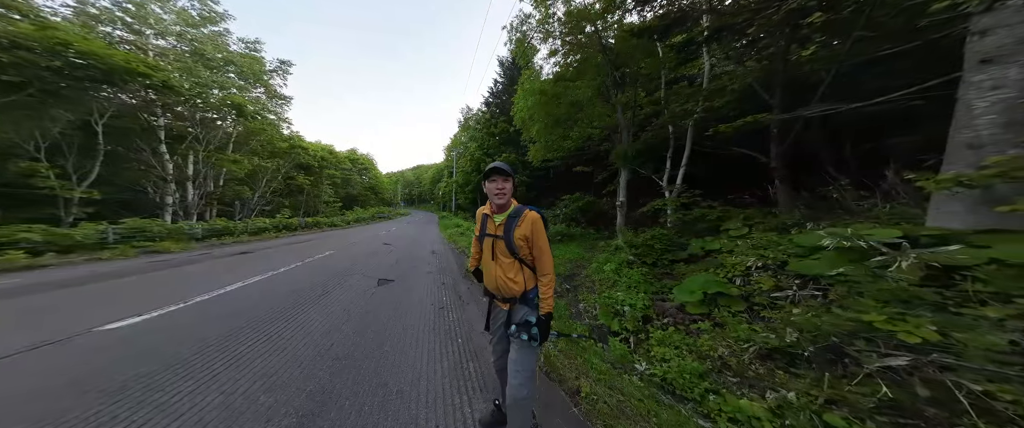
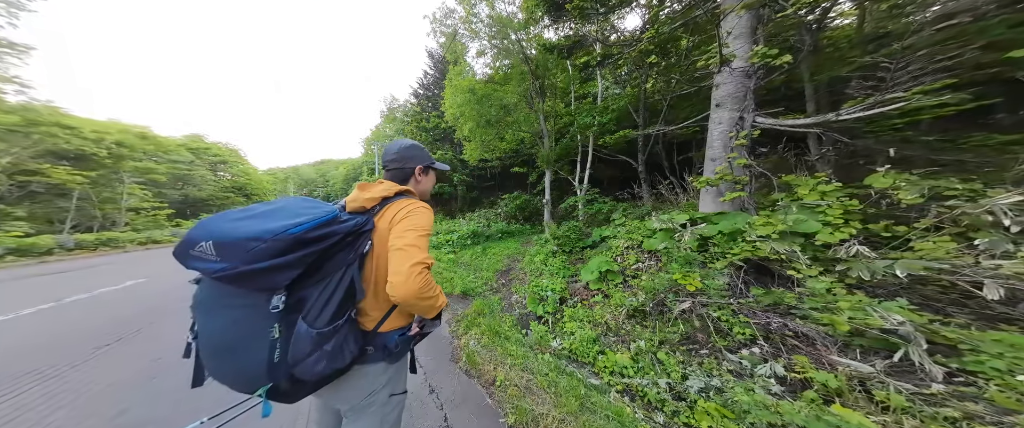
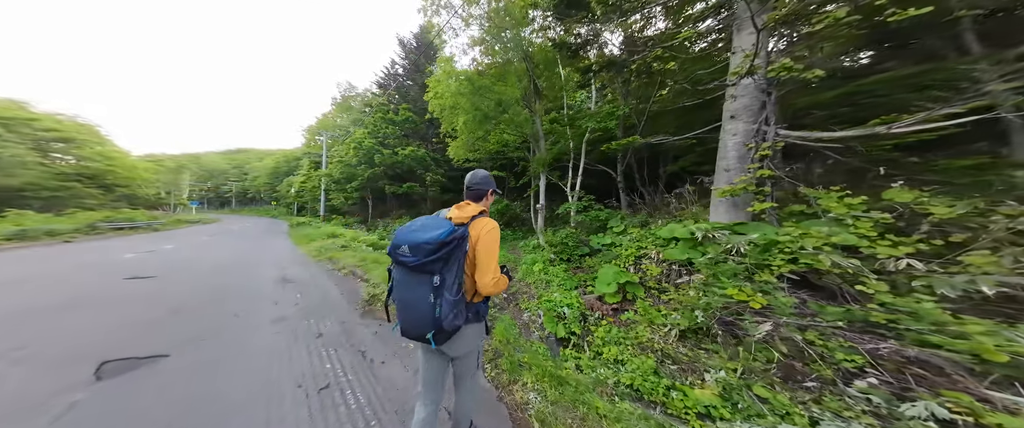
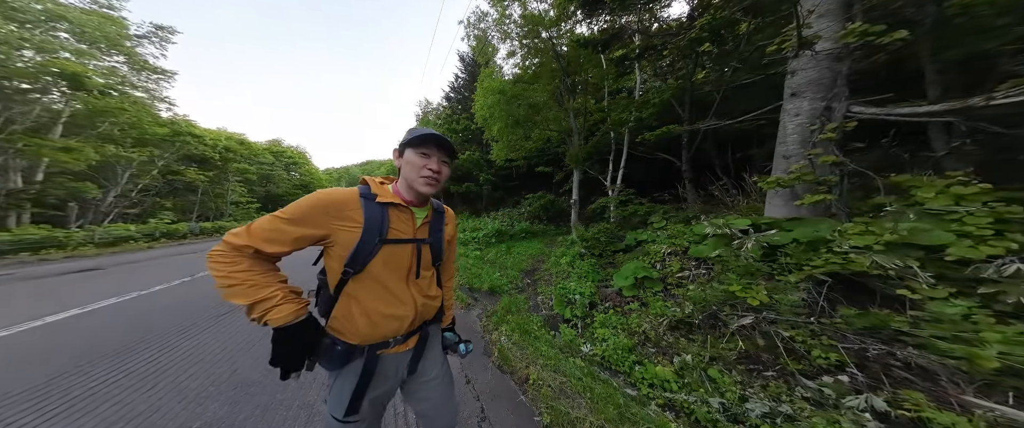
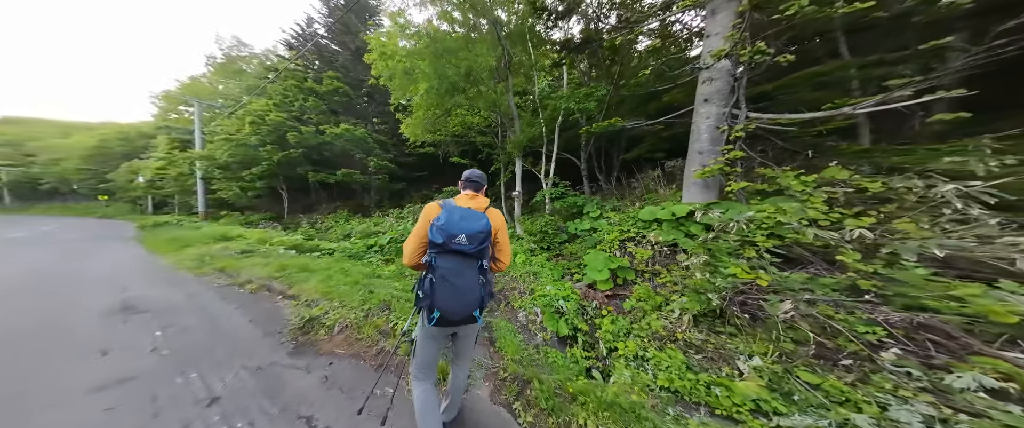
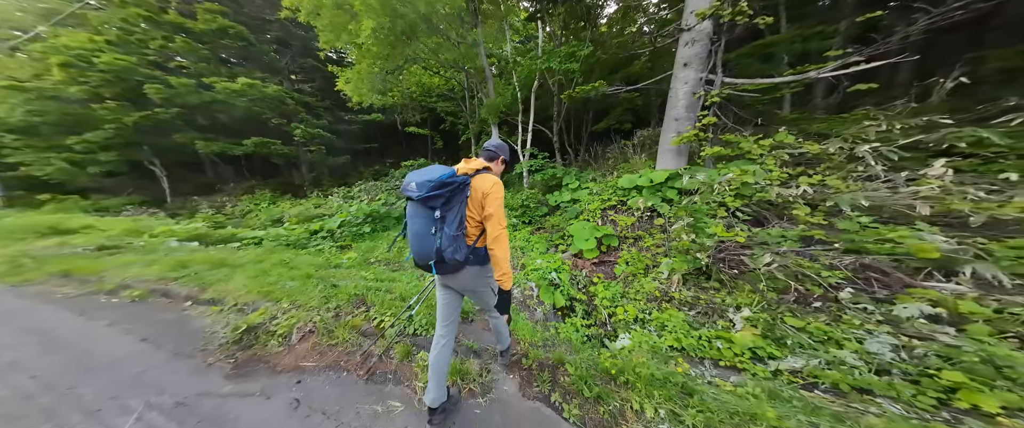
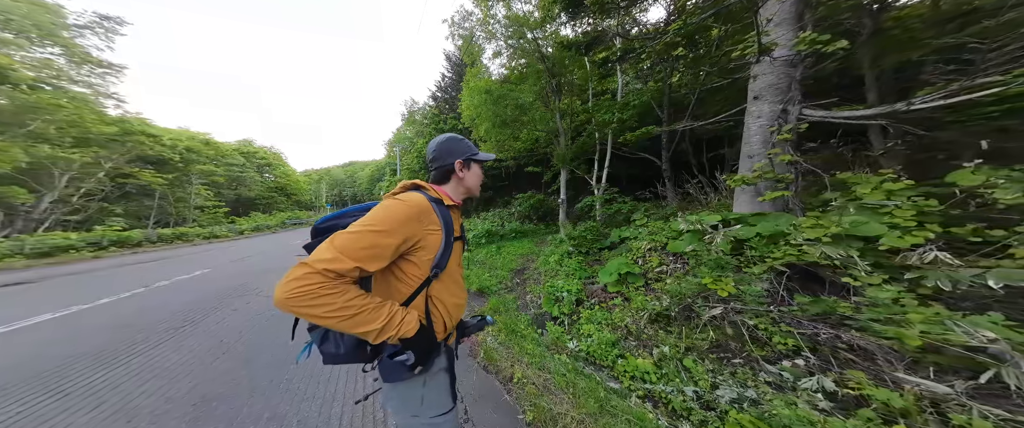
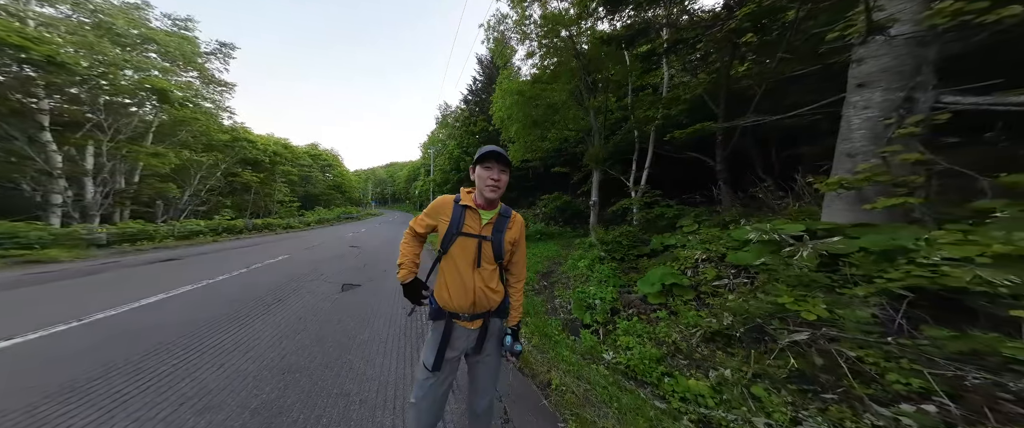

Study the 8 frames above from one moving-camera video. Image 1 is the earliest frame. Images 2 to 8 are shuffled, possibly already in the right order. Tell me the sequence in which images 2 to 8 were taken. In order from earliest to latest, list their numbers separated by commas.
8, 4, 7, 2, 3, 5, 6
